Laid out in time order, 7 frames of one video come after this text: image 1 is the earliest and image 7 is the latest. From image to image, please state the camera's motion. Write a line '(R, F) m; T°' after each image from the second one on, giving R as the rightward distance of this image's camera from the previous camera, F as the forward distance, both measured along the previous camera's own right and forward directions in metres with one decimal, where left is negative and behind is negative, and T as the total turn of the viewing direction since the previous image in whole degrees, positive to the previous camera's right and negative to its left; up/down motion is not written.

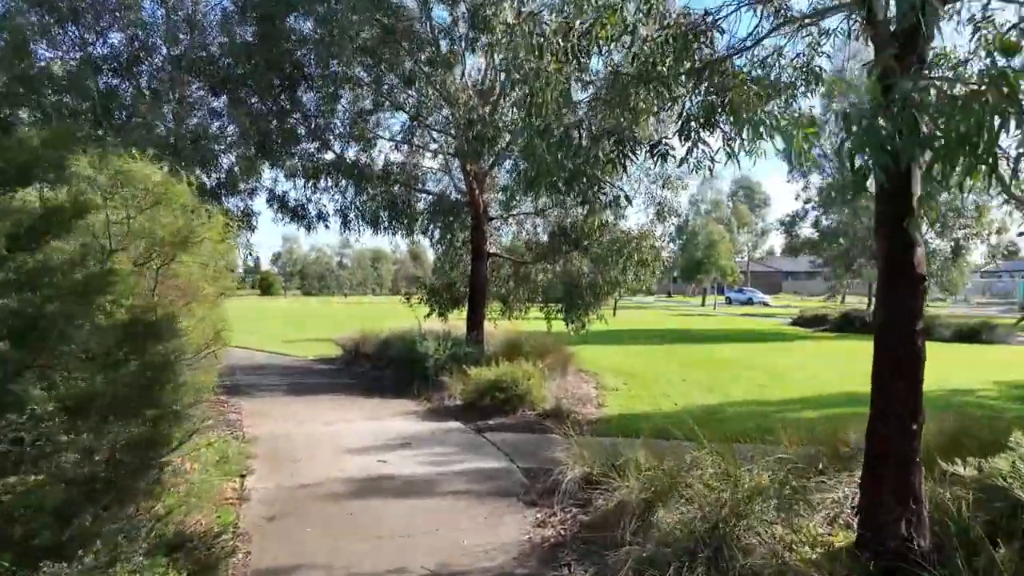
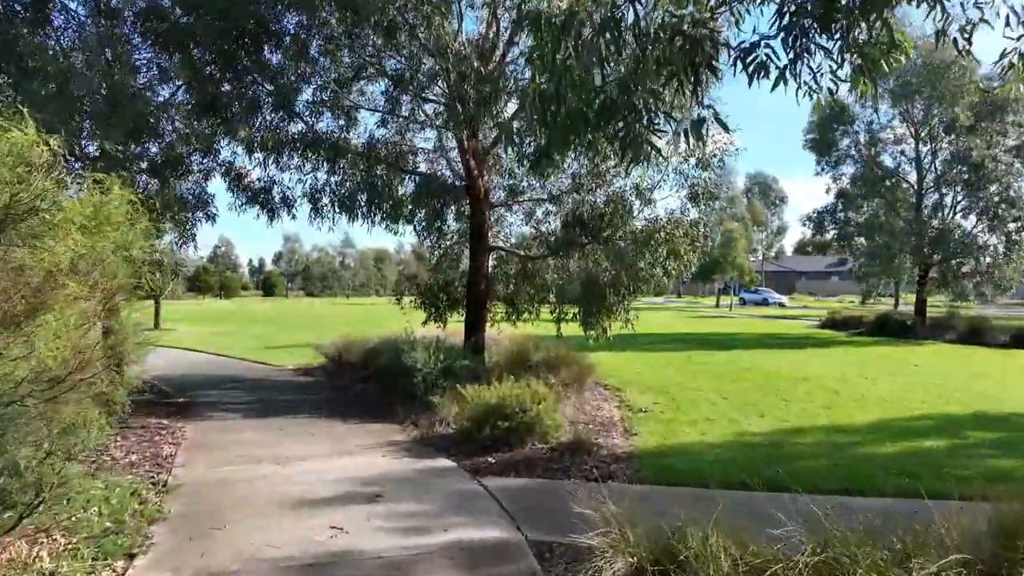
(0.0, +2.2) m; -1°
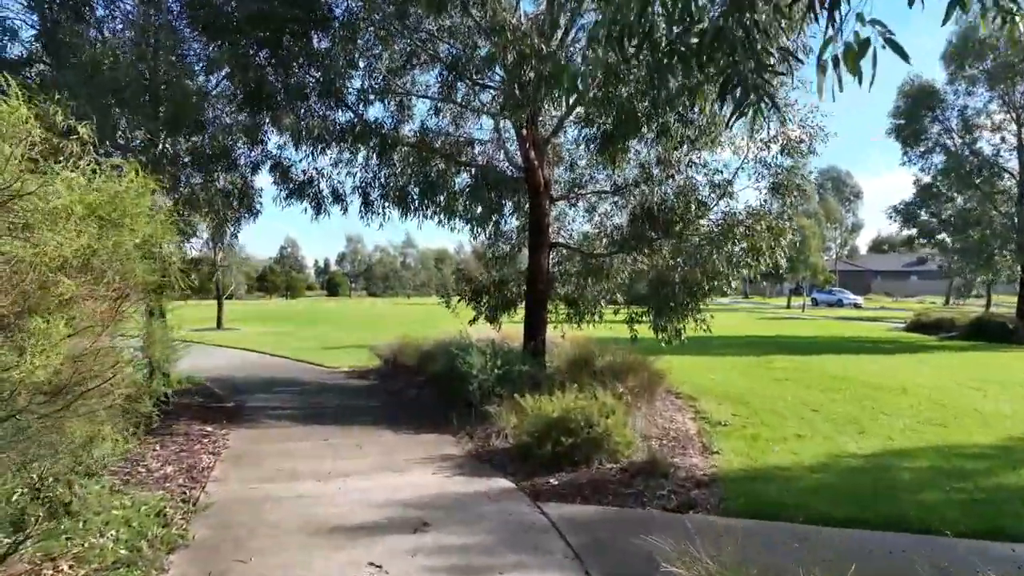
(0.0, +0.9) m; -5°
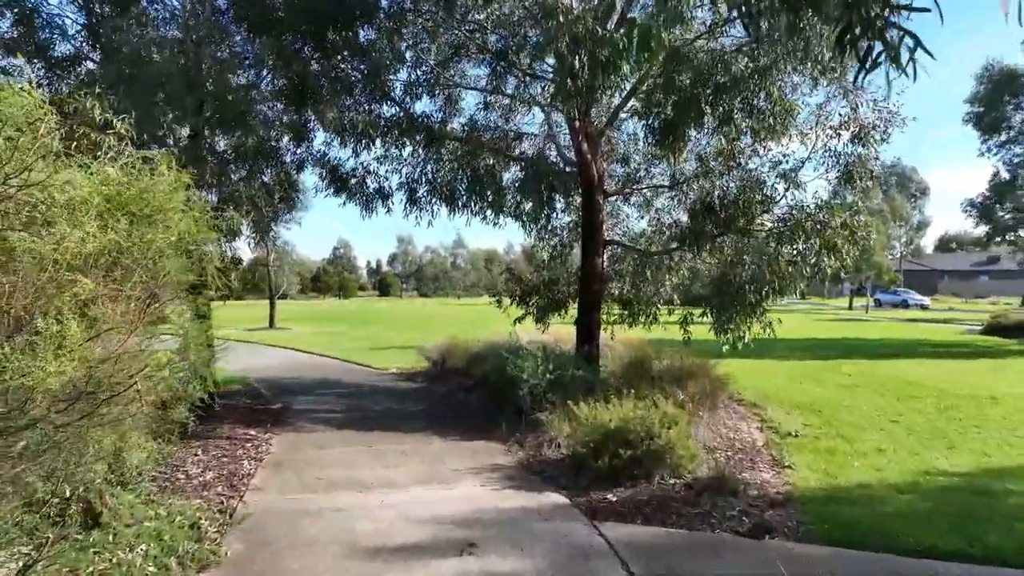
(0.0, +0.5) m; -4°
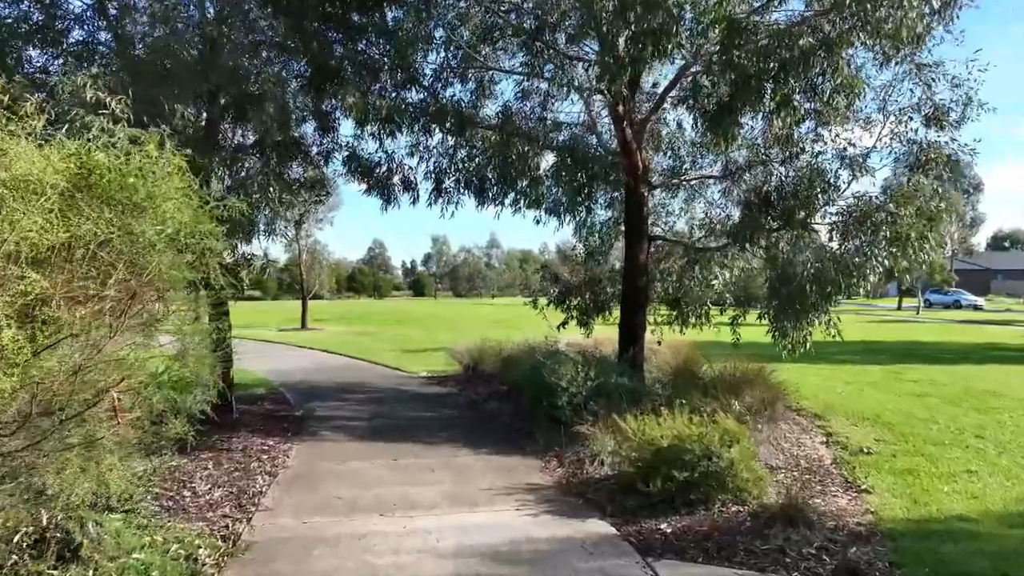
(0.0, +0.8) m; -3°
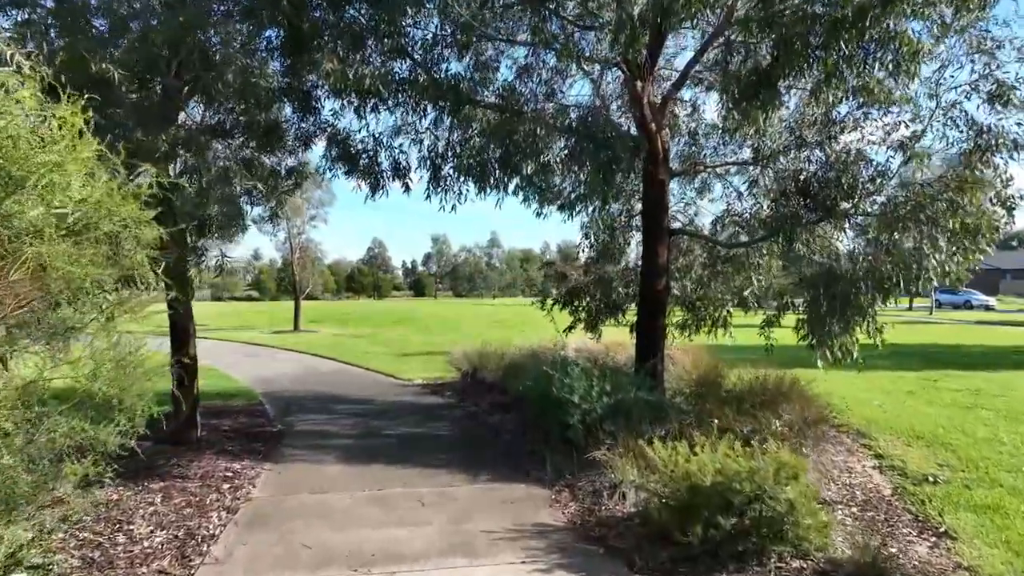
(0.0, +1.1) m; 0°
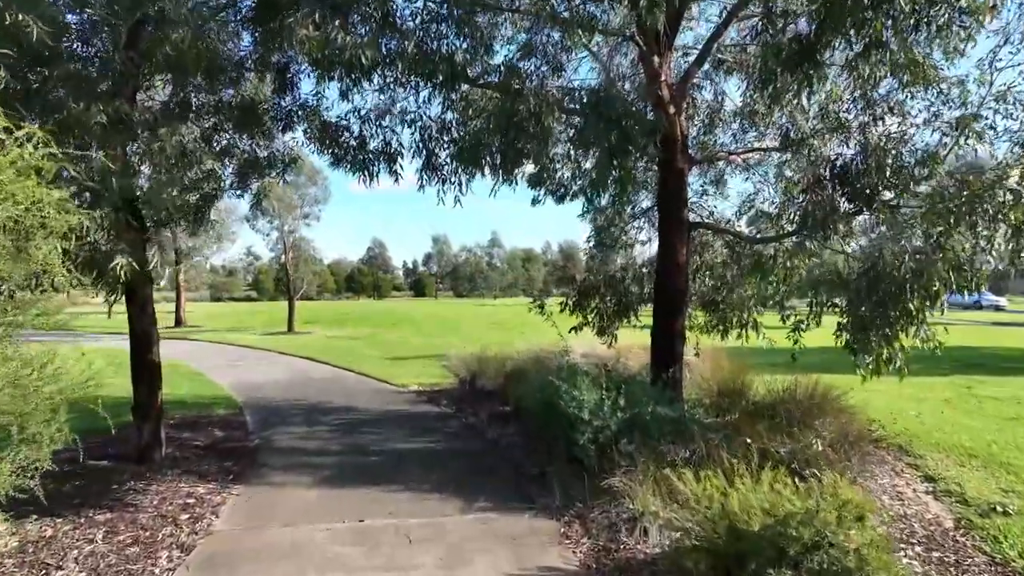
(0.0, +0.9) m; 0°
